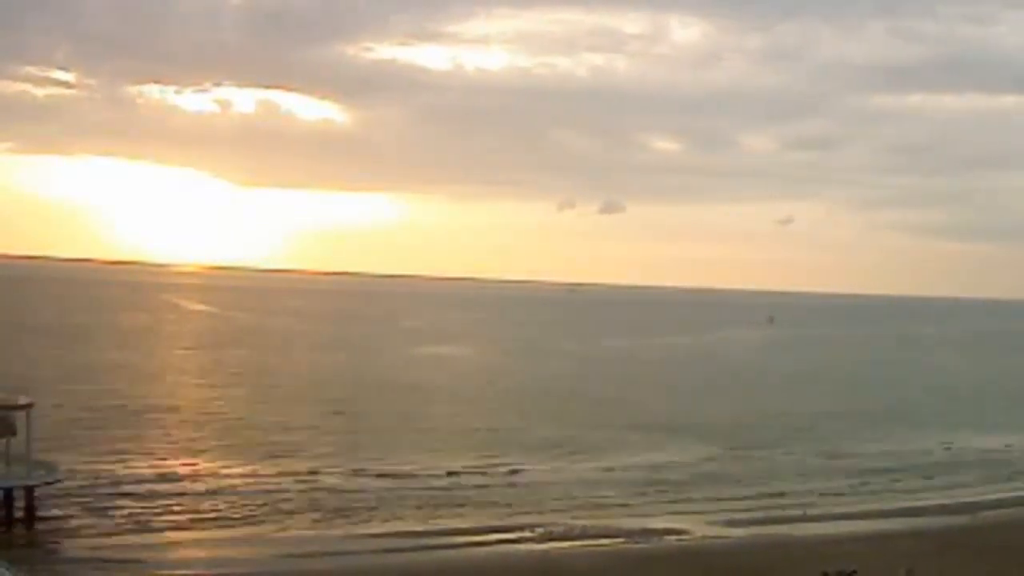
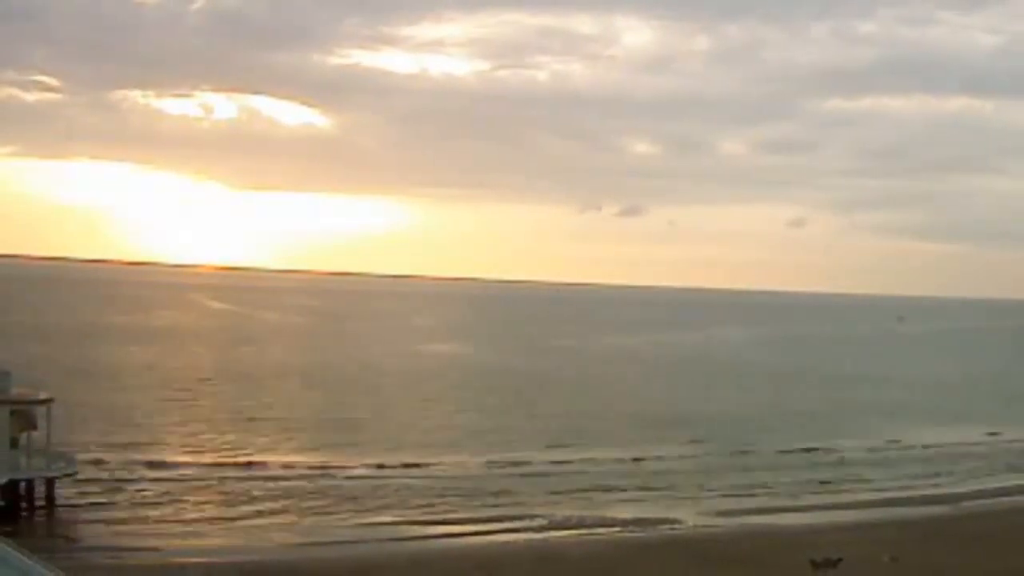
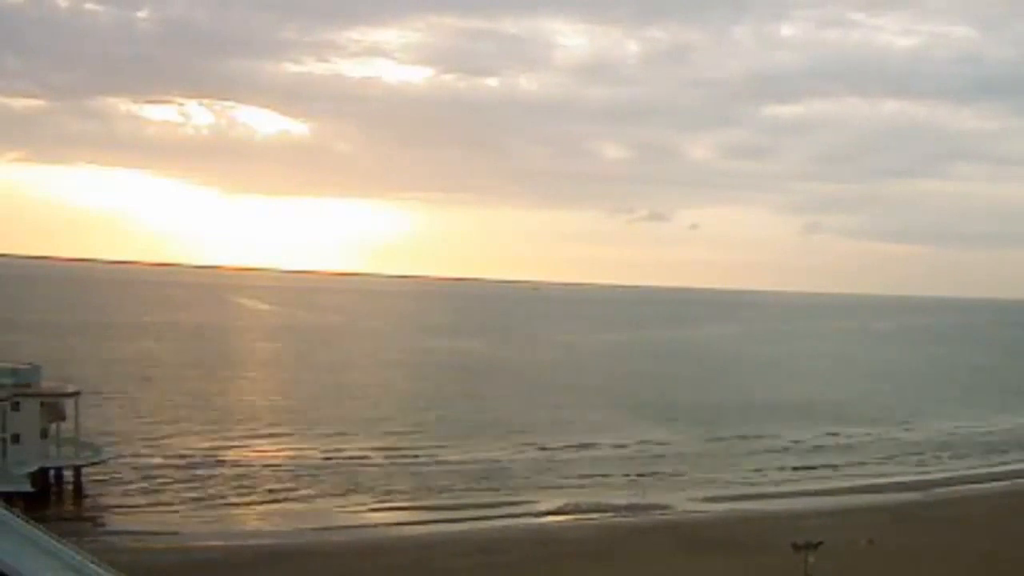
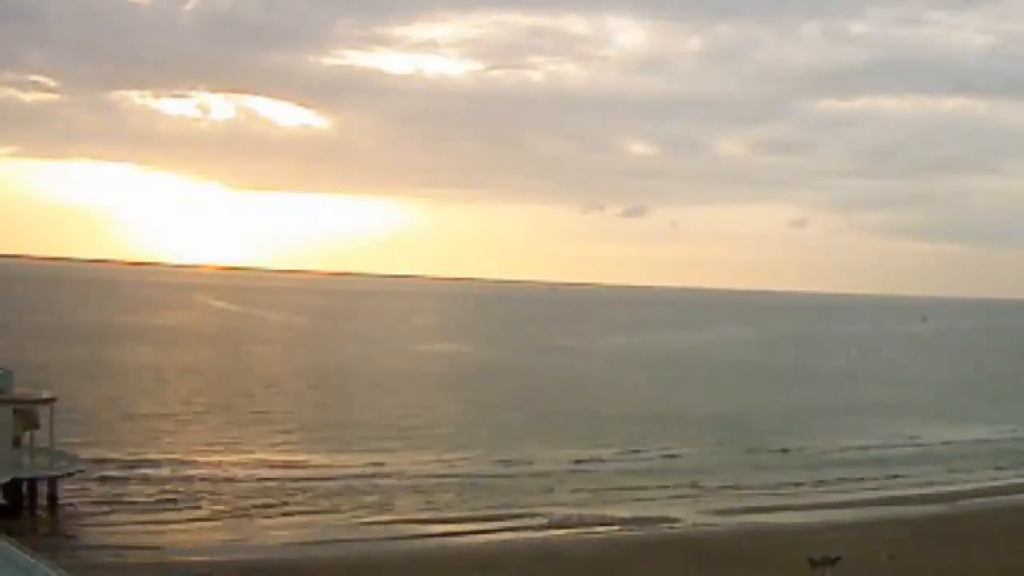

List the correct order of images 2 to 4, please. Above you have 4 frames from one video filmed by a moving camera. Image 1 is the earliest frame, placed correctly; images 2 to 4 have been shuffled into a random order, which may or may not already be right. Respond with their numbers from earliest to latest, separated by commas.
2, 4, 3
